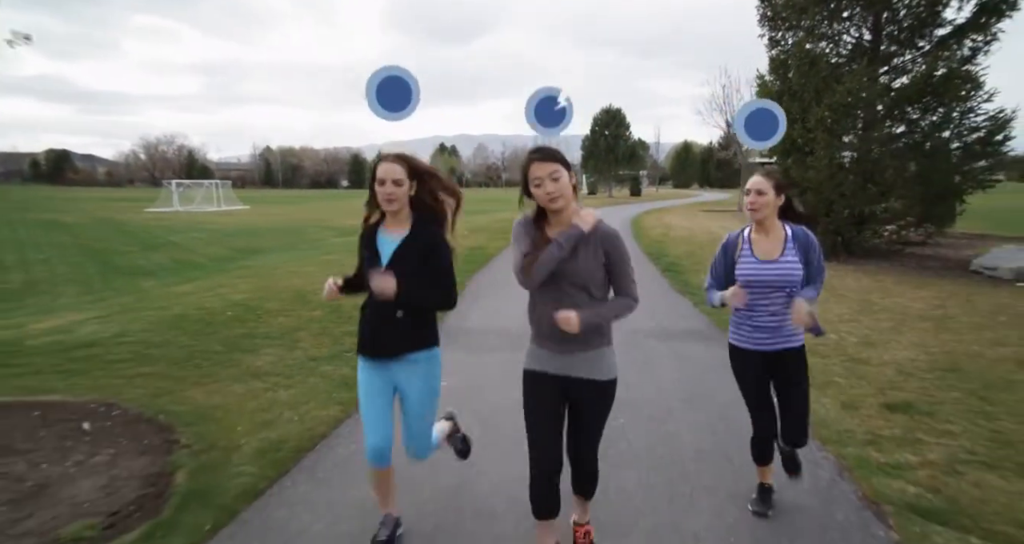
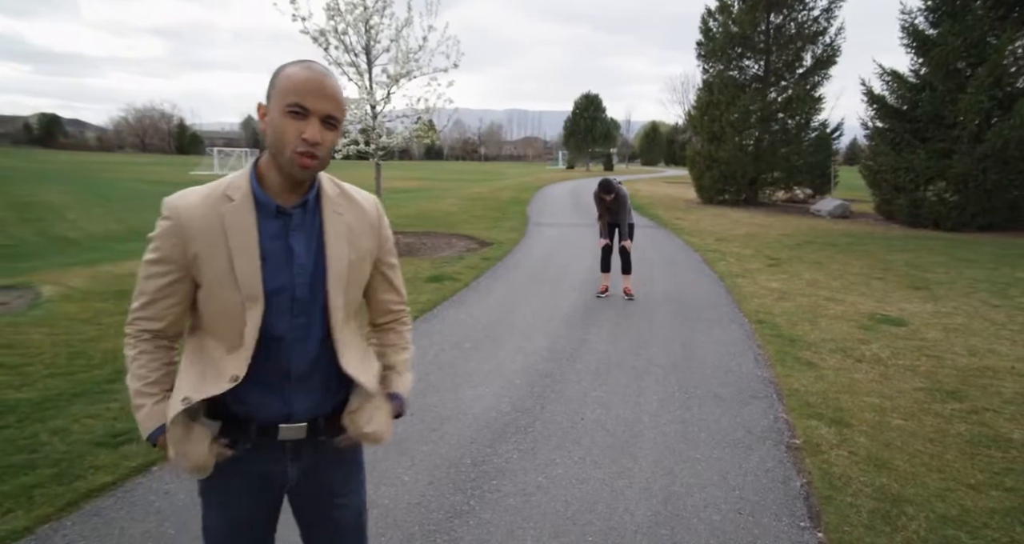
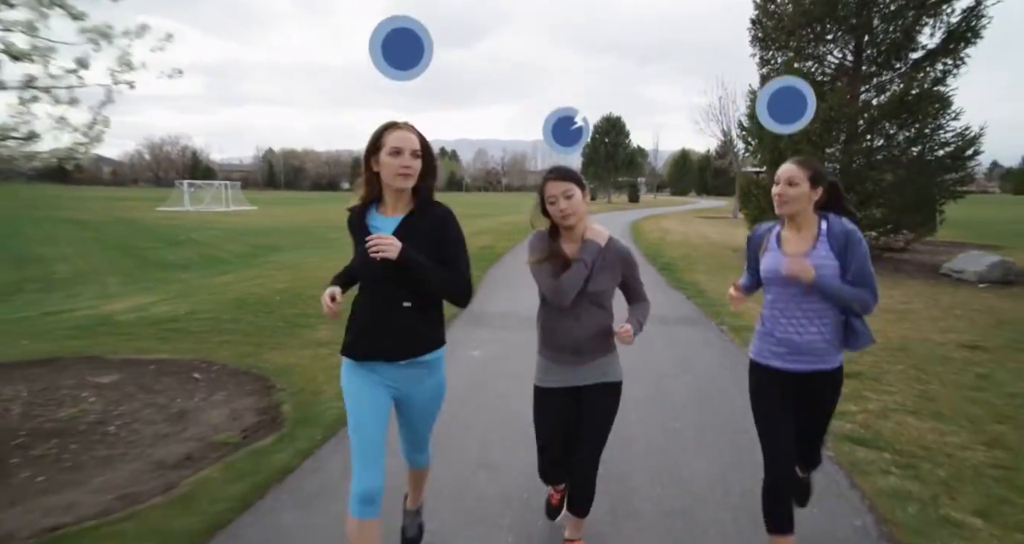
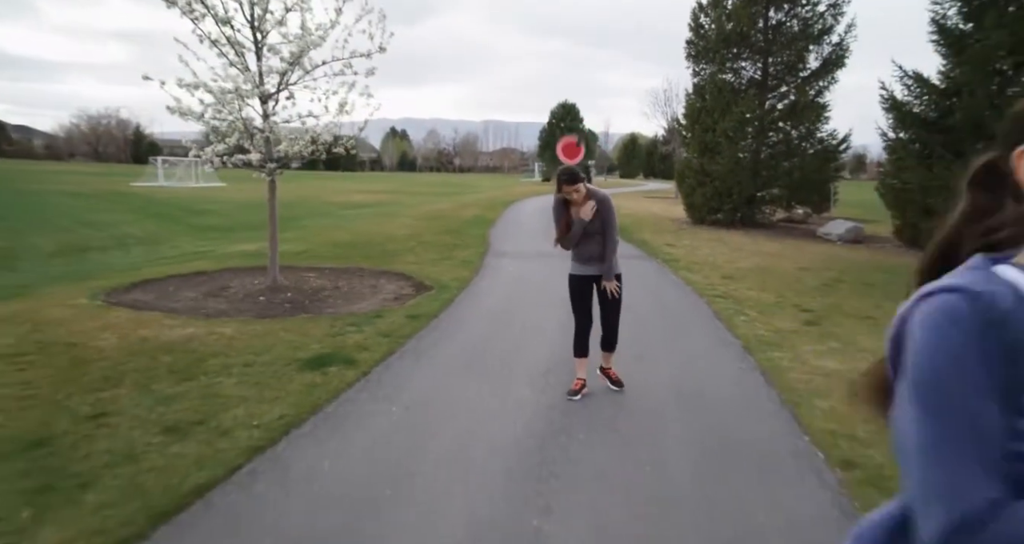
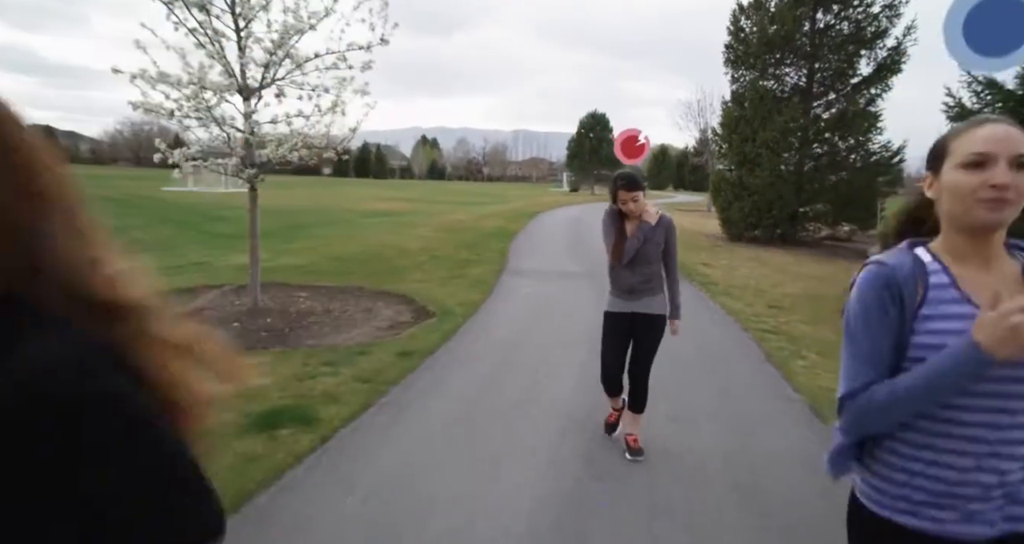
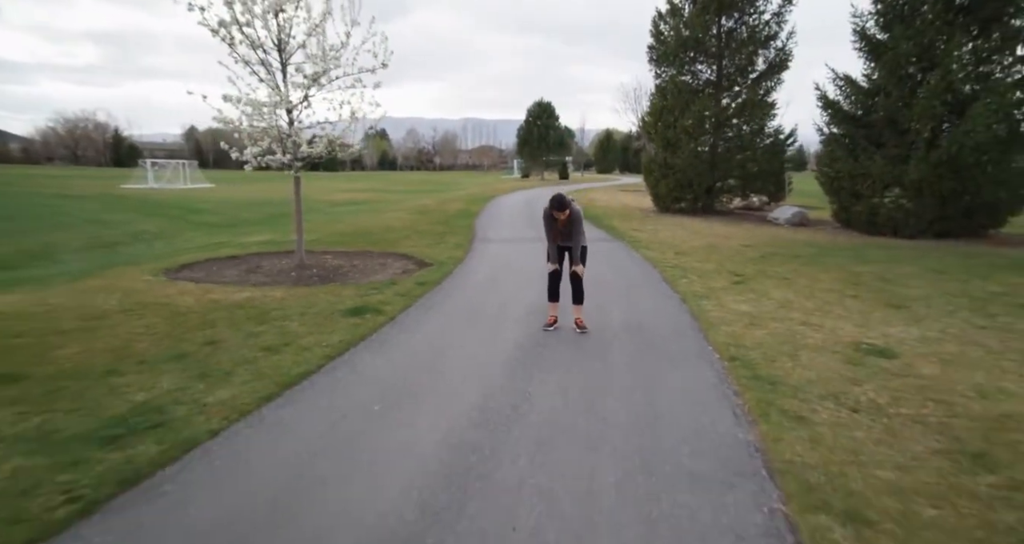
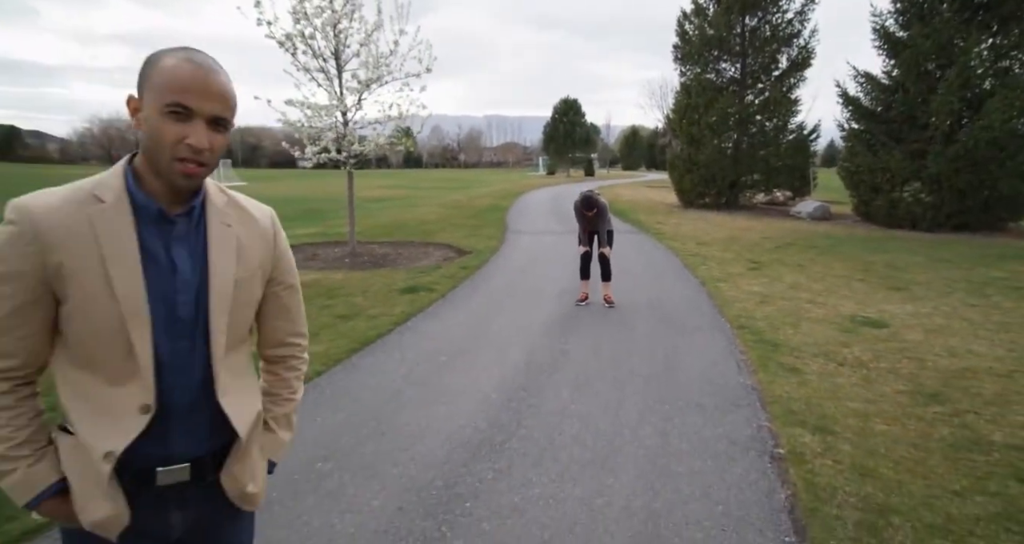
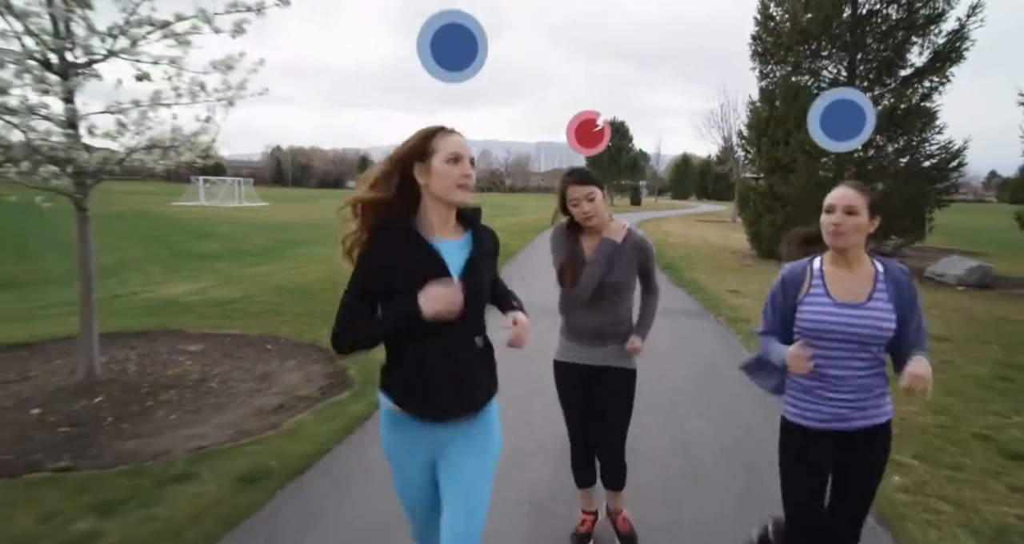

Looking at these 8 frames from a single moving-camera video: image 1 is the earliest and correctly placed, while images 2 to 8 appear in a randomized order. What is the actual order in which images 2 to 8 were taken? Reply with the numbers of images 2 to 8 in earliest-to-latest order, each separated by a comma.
3, 8, 5, 4, 6, 7, 2
